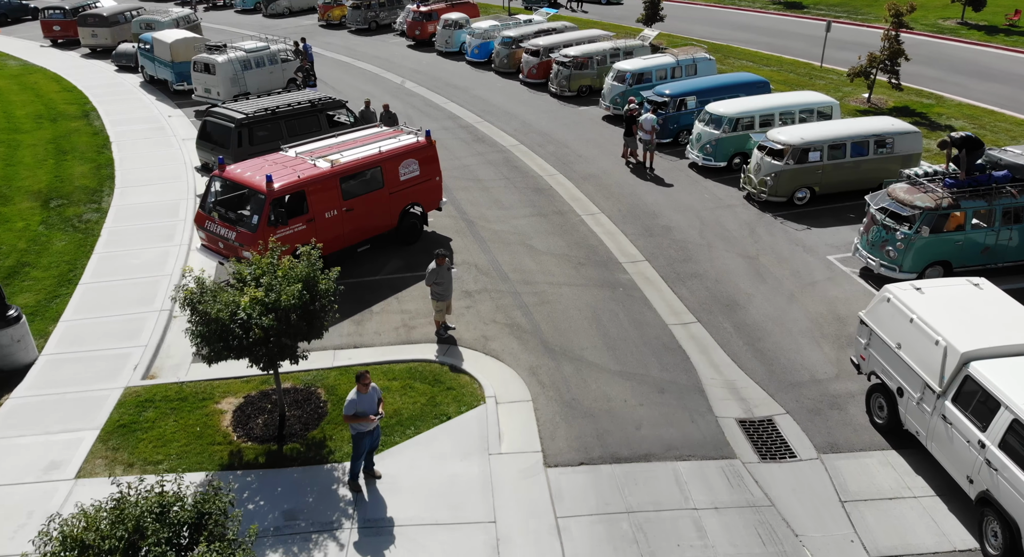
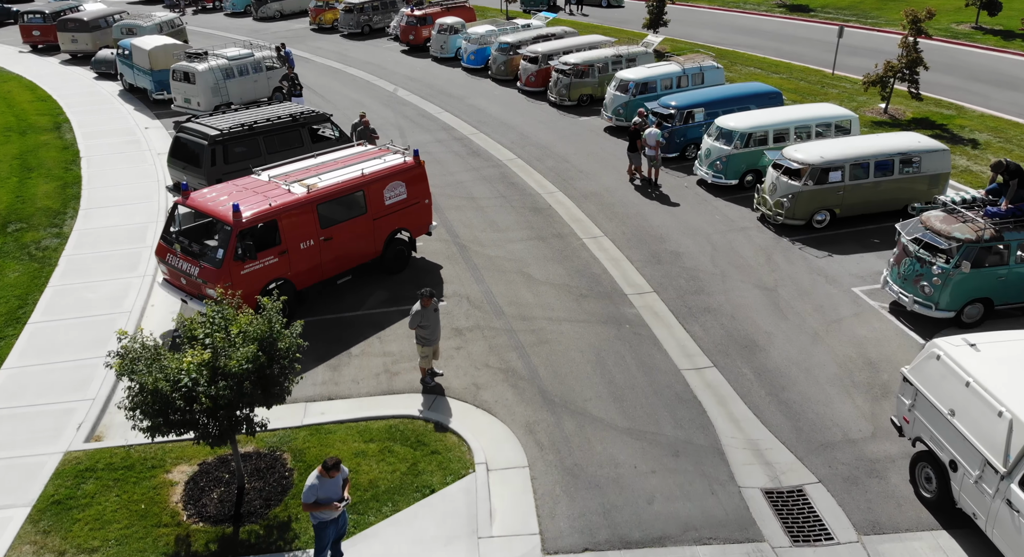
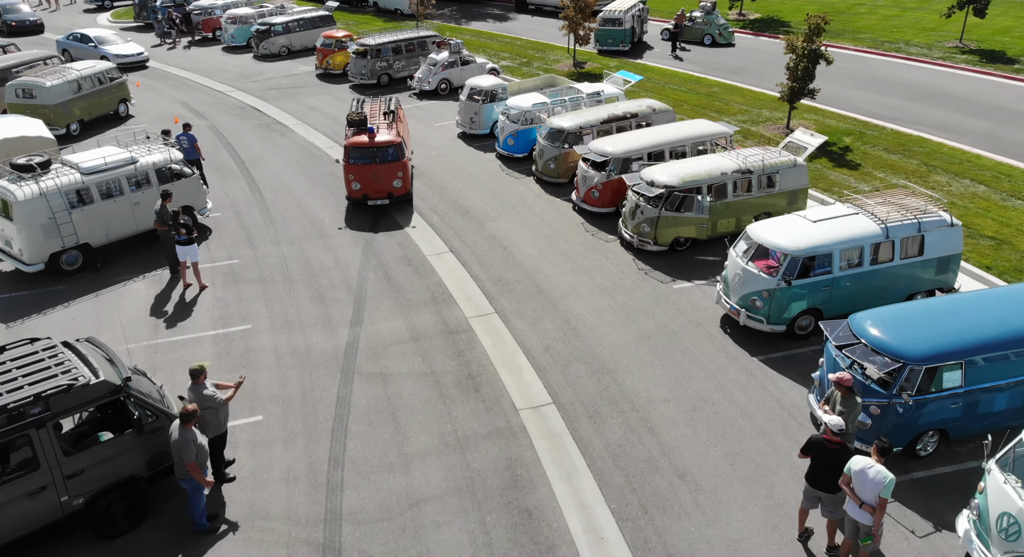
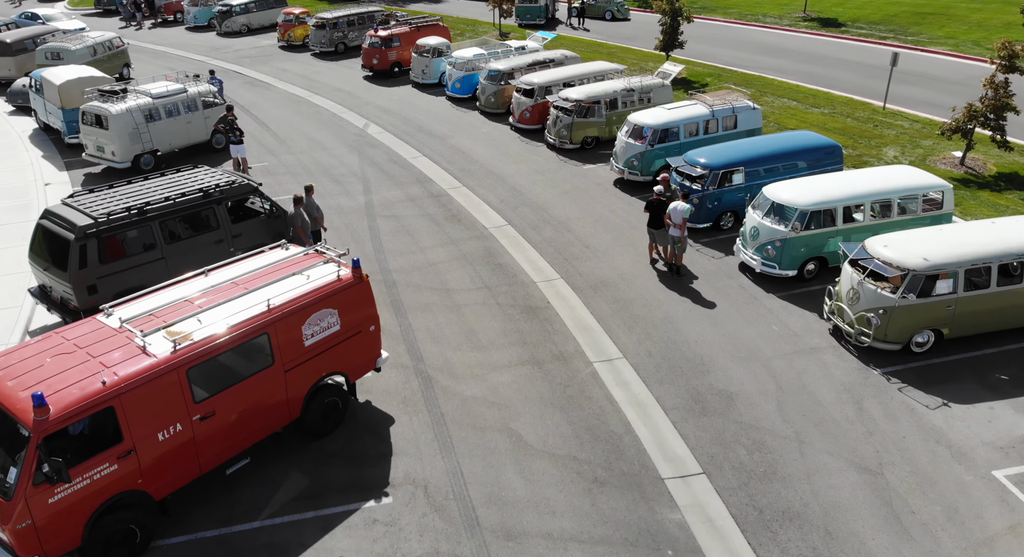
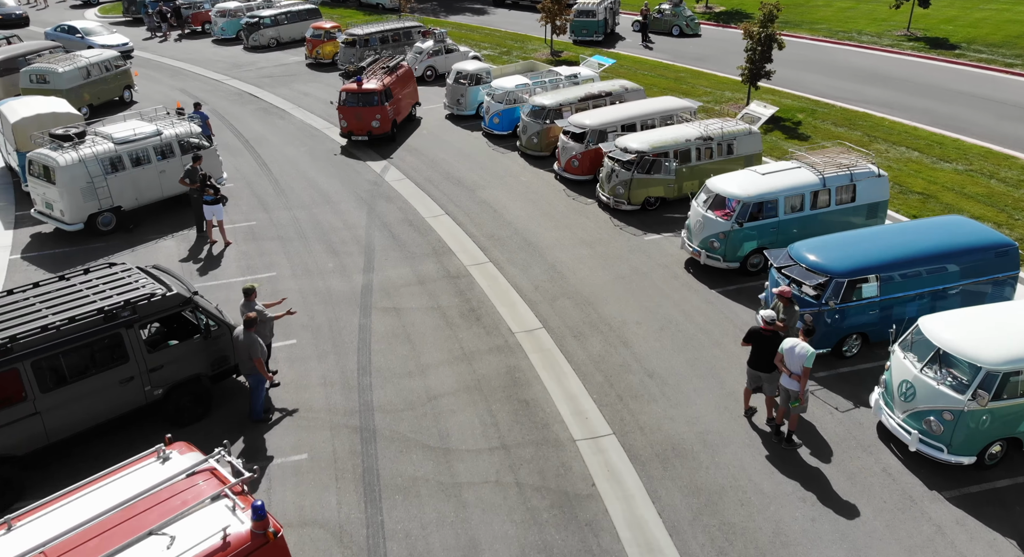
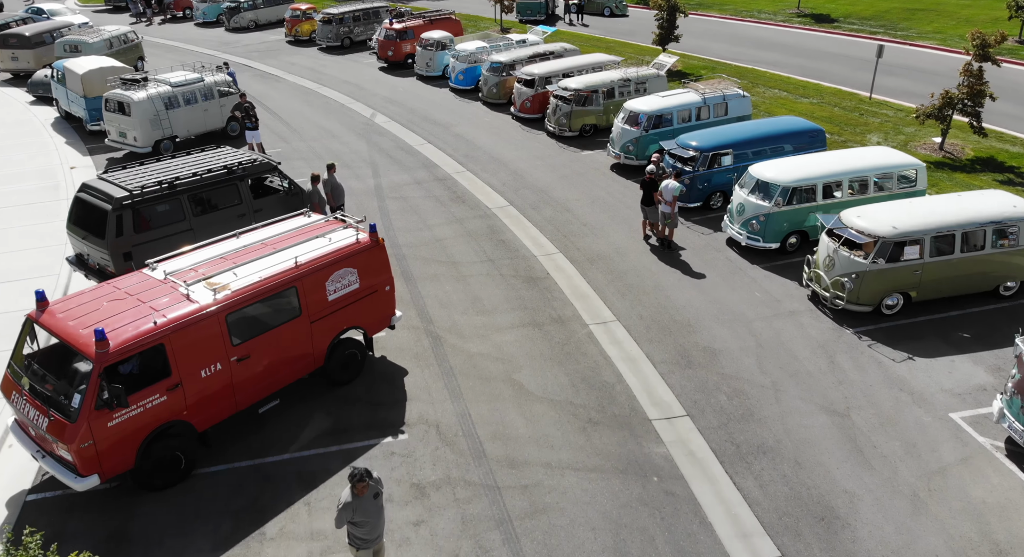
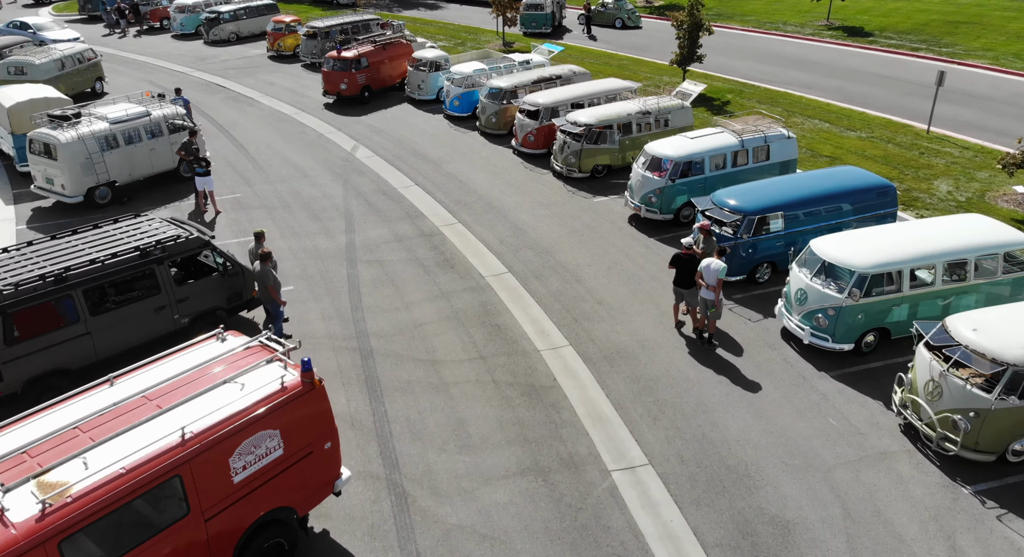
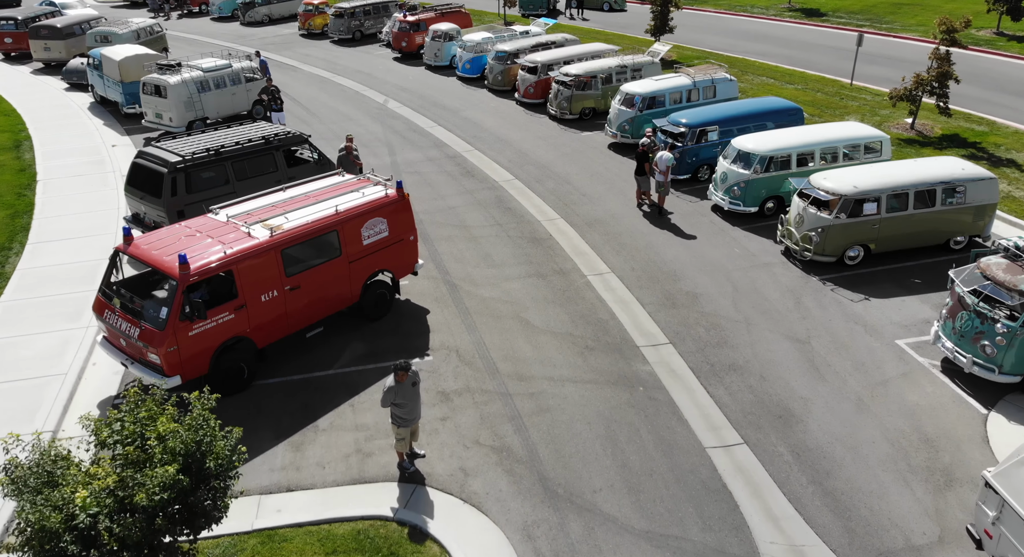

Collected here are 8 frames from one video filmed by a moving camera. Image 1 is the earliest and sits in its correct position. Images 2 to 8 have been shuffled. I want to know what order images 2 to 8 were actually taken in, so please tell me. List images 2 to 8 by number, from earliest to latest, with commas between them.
2, 8, 6, 4, 7, 5, 3
